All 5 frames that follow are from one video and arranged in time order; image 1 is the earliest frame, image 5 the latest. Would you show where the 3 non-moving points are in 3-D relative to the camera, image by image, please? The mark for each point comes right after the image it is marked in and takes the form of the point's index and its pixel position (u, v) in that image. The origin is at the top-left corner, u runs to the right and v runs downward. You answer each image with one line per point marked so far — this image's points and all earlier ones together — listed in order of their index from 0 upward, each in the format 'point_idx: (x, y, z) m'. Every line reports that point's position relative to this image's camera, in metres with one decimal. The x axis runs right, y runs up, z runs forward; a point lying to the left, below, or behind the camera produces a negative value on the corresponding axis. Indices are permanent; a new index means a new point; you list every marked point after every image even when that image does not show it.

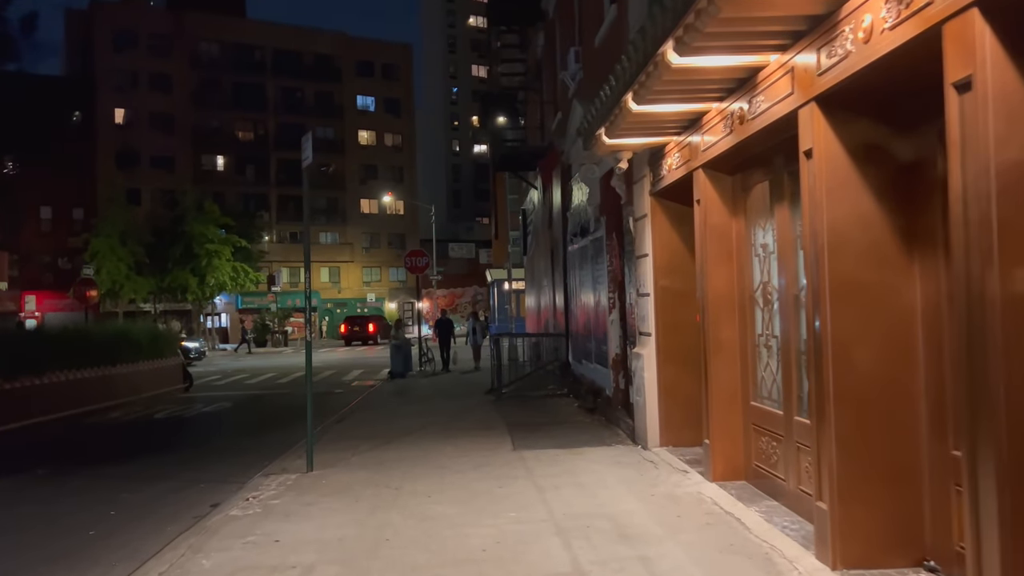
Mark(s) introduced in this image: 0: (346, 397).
0: (-3.8, -2.6, +18.7) m
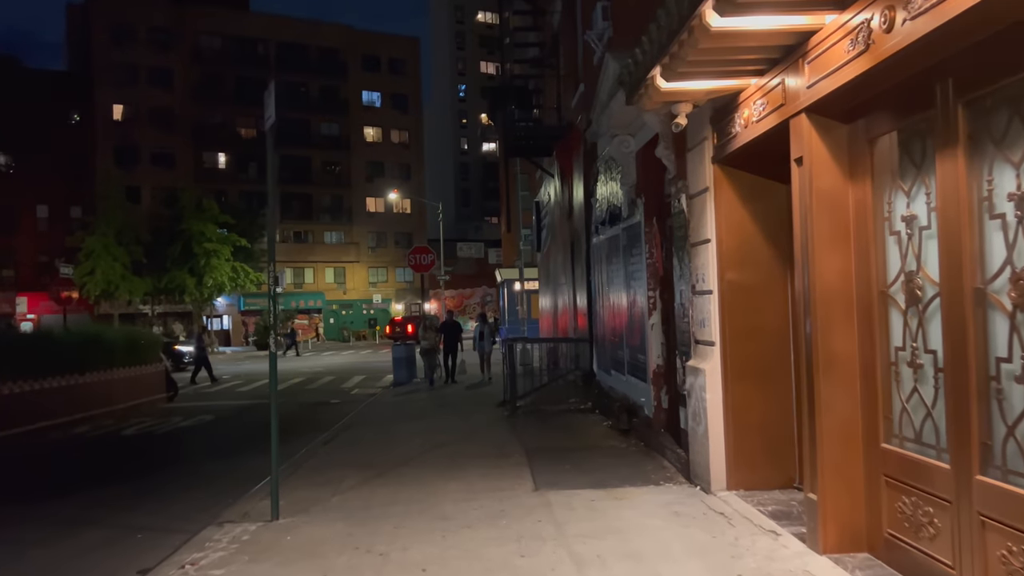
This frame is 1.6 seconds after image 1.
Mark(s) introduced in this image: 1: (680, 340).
0: (-3.5, -2.6, +16.8) m
1: (+1.6, -0.5, +7.5) m
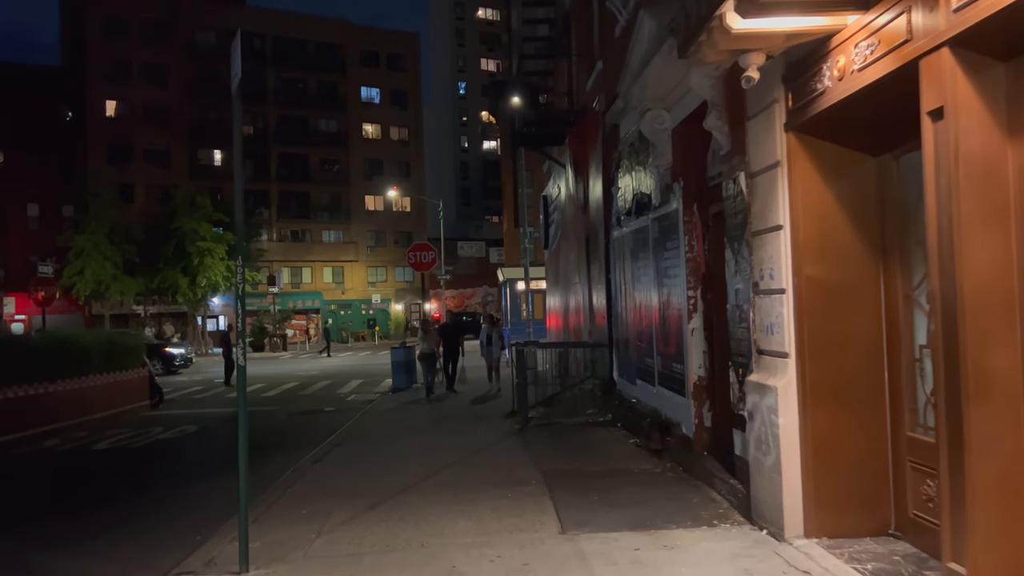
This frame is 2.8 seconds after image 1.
0: (-3.4, -2.6, +15.6) m
1: (+1.7, -0.5, +6.2) m
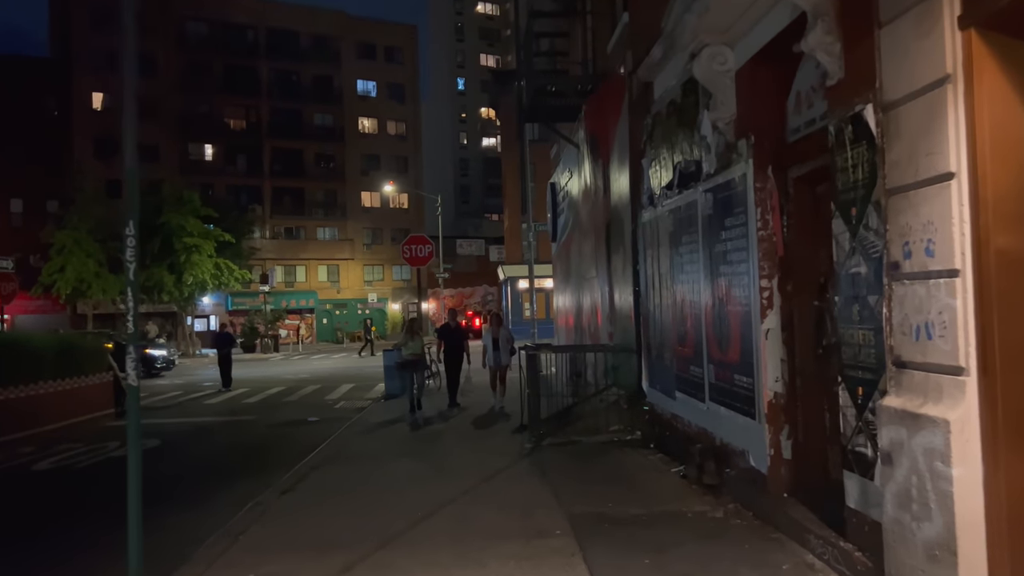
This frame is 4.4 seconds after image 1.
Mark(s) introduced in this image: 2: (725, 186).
0: (-3.3, -2.5, +13.8) m
1: (+1.9, -0.4, +4.4) m
2: (+1.7, +0.8, +6.3) m
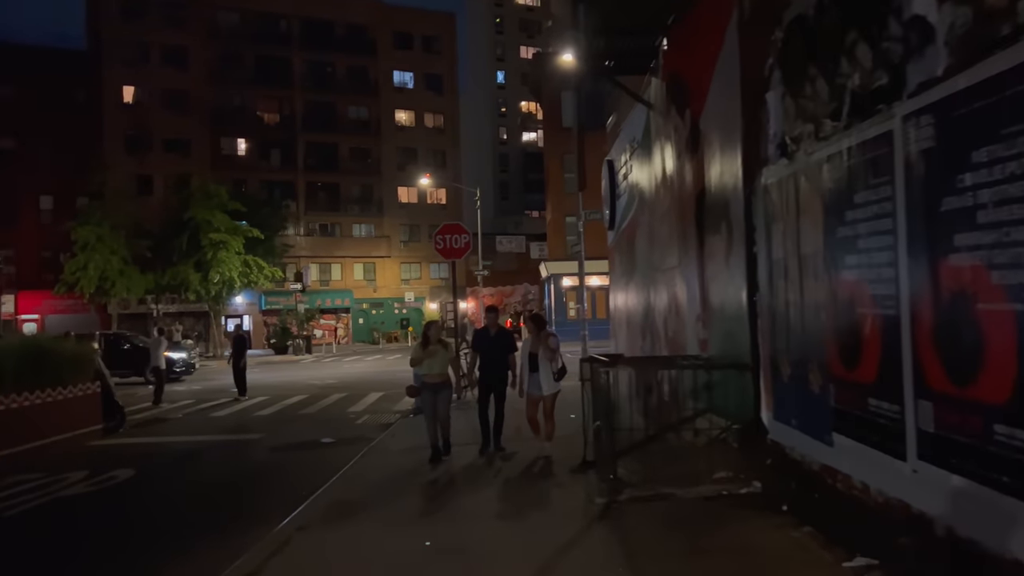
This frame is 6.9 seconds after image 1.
0: (-2.5, -2.4, +11.3) m
1: (+2.2, -0.3, +1.7) m
2: (+2.1, +0.9, +3.6) m
